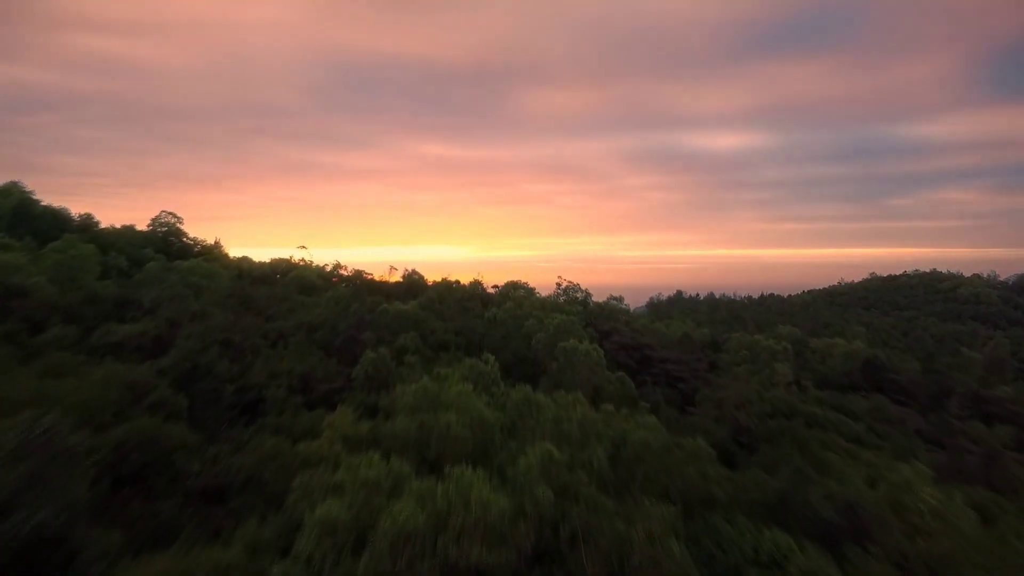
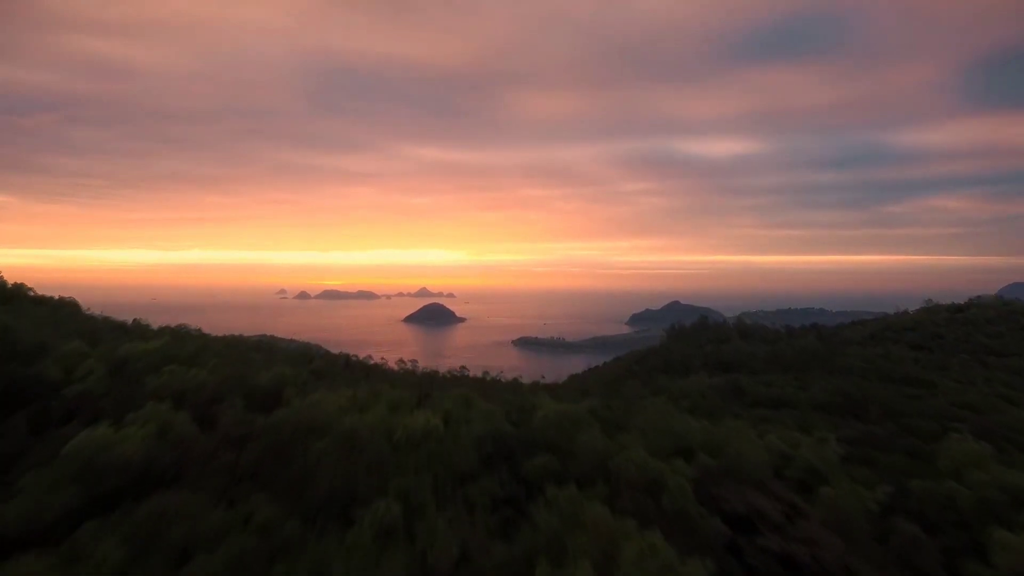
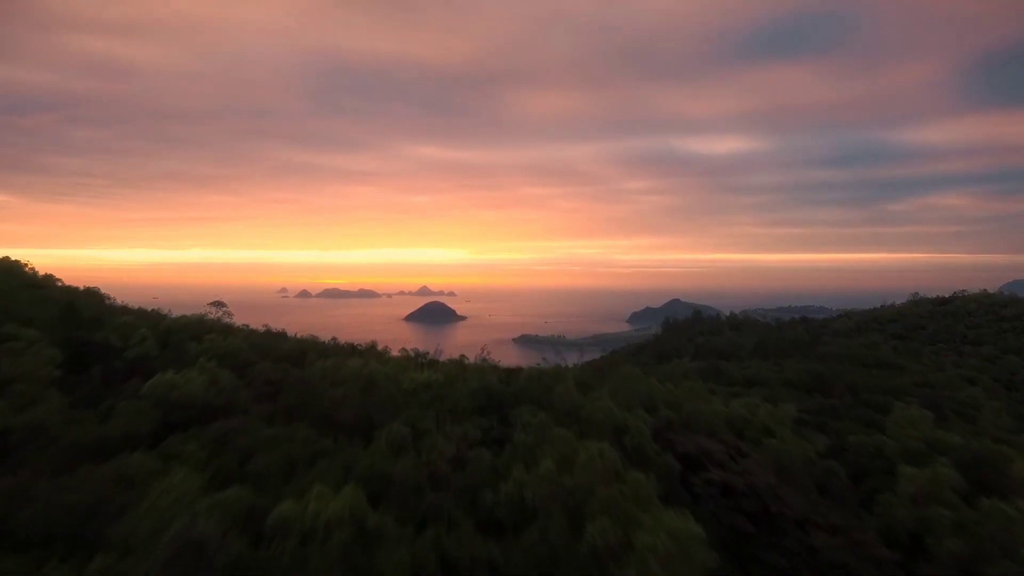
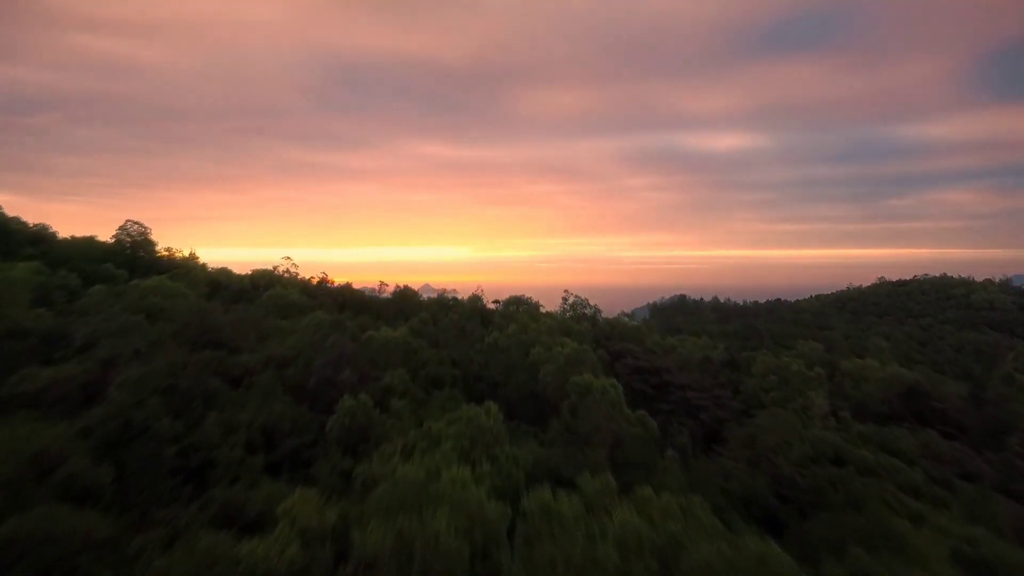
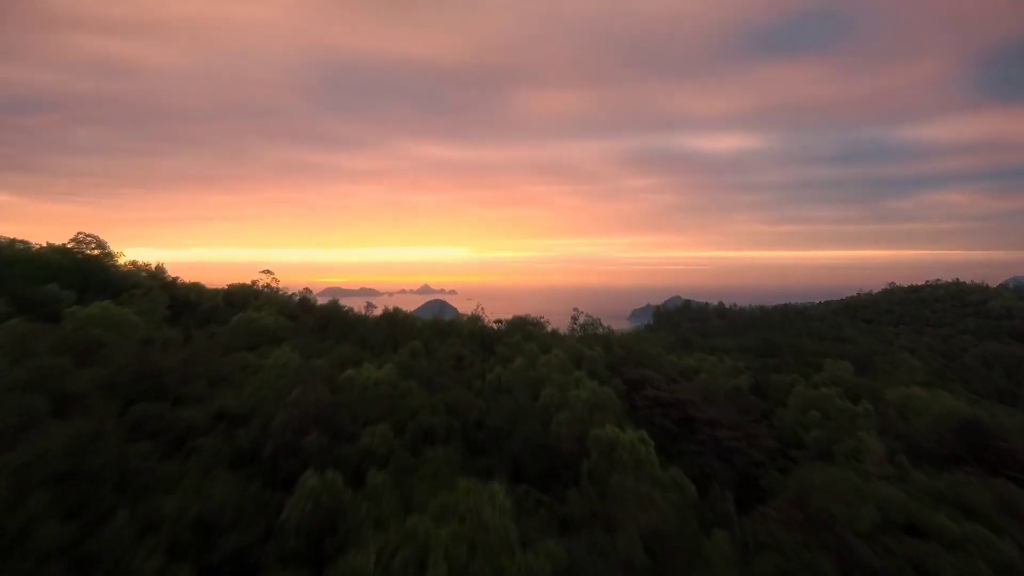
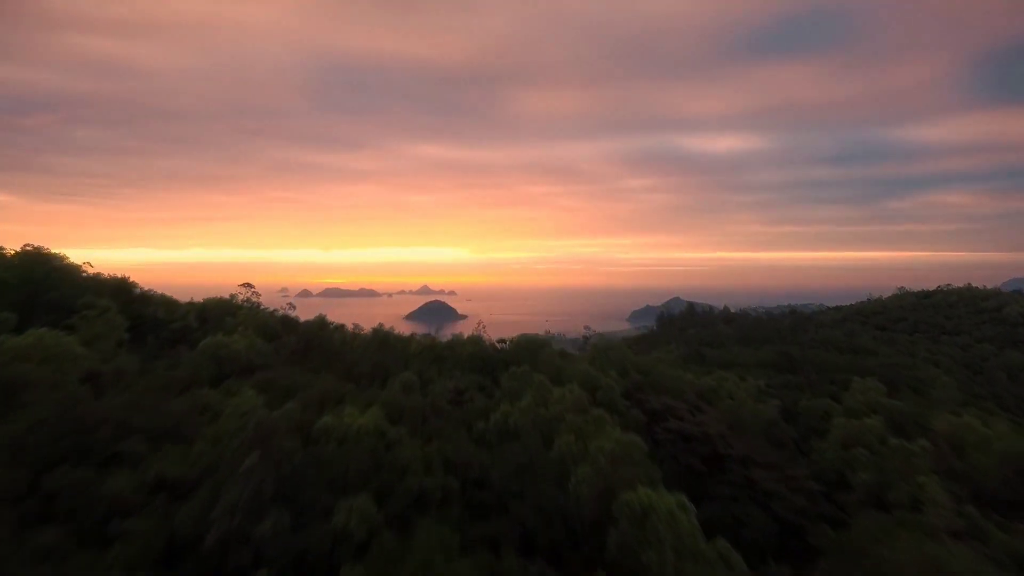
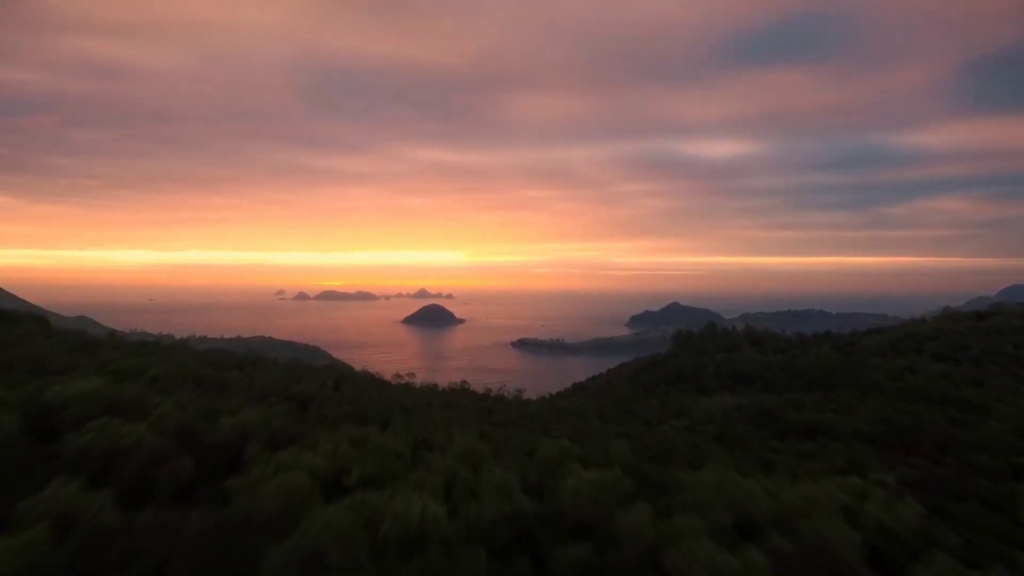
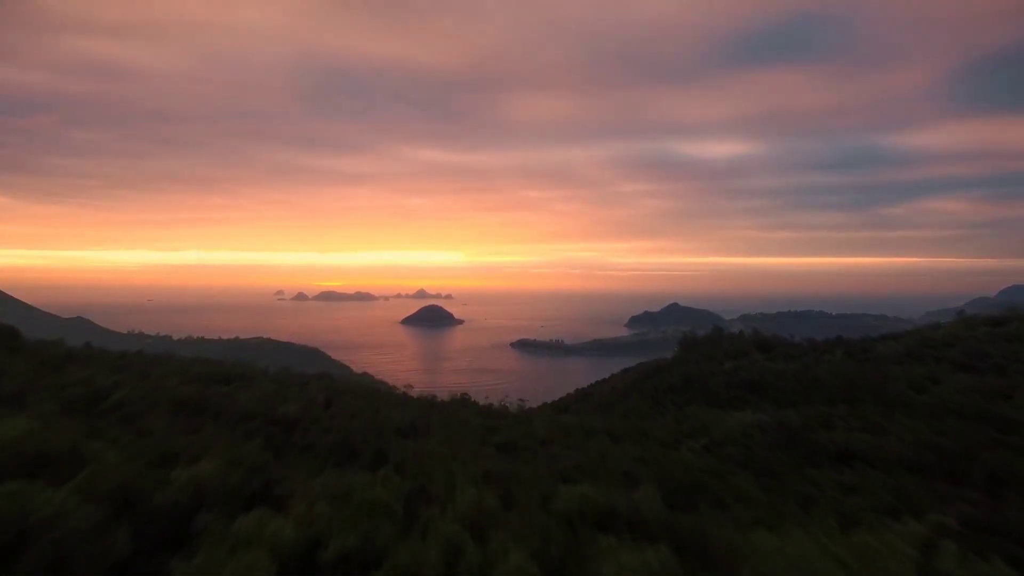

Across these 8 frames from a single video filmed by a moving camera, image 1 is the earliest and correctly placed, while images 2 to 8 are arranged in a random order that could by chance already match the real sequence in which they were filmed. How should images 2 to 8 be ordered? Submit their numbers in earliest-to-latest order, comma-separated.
4, 5, 6, 3, 2, 7, 8
